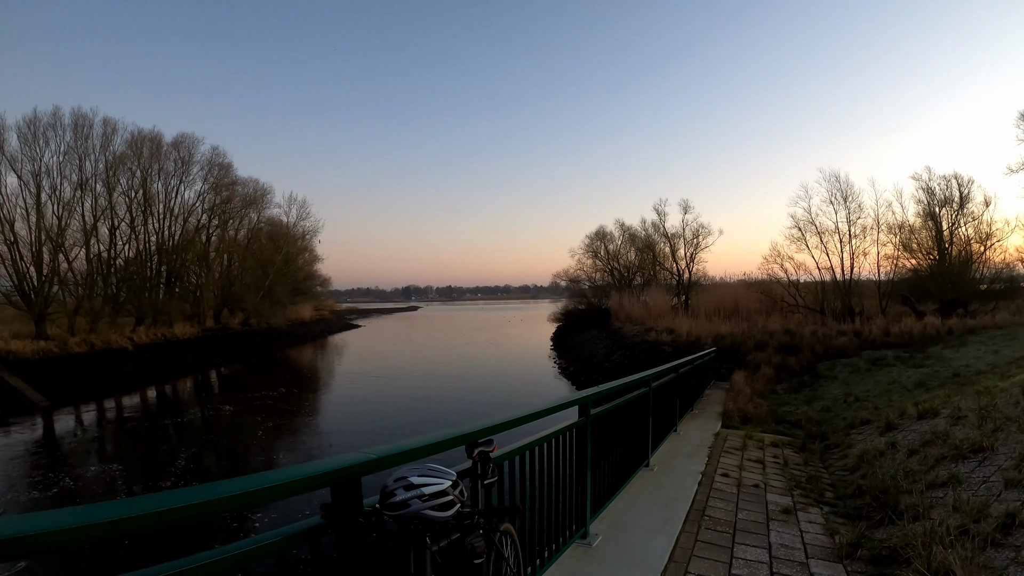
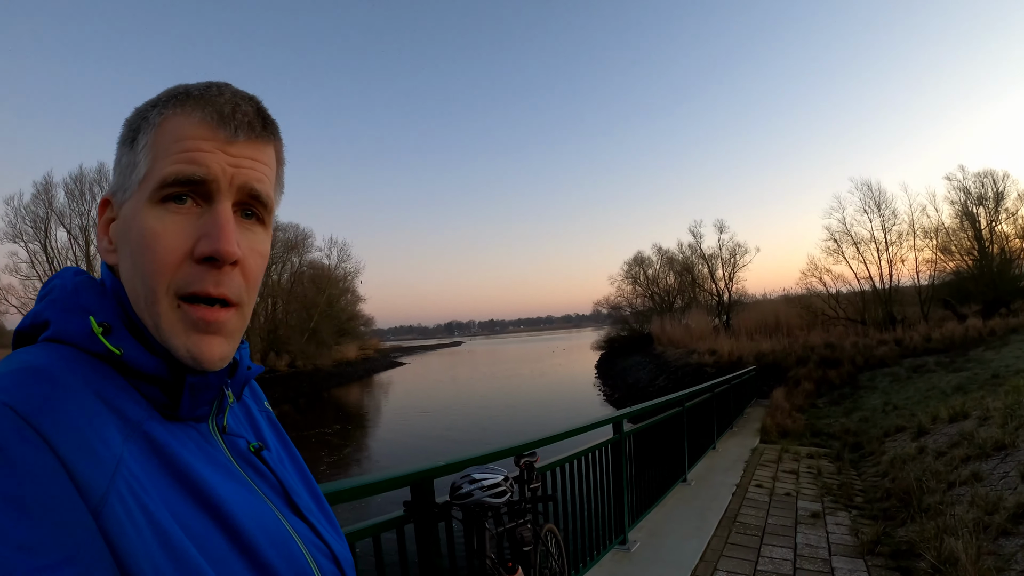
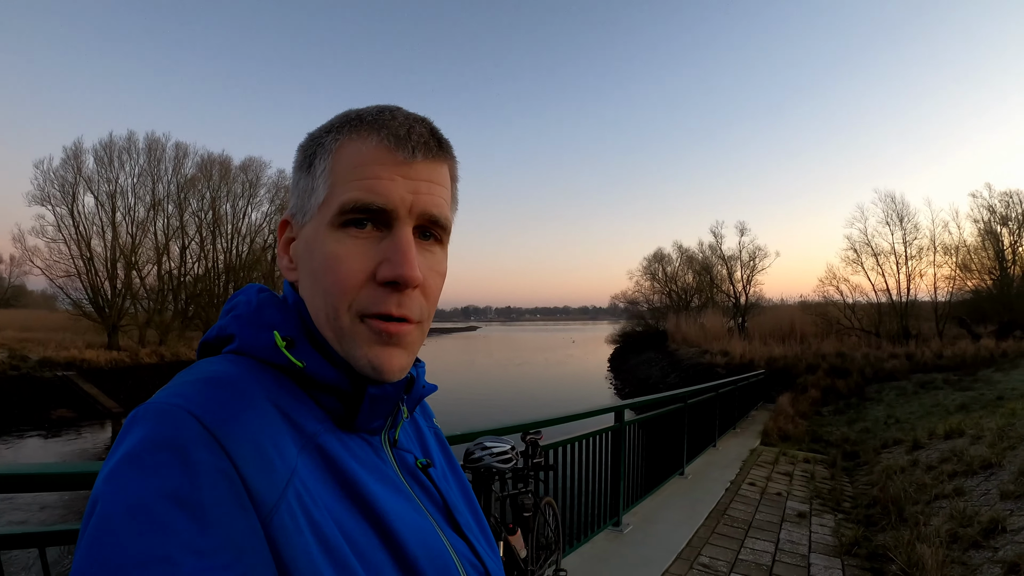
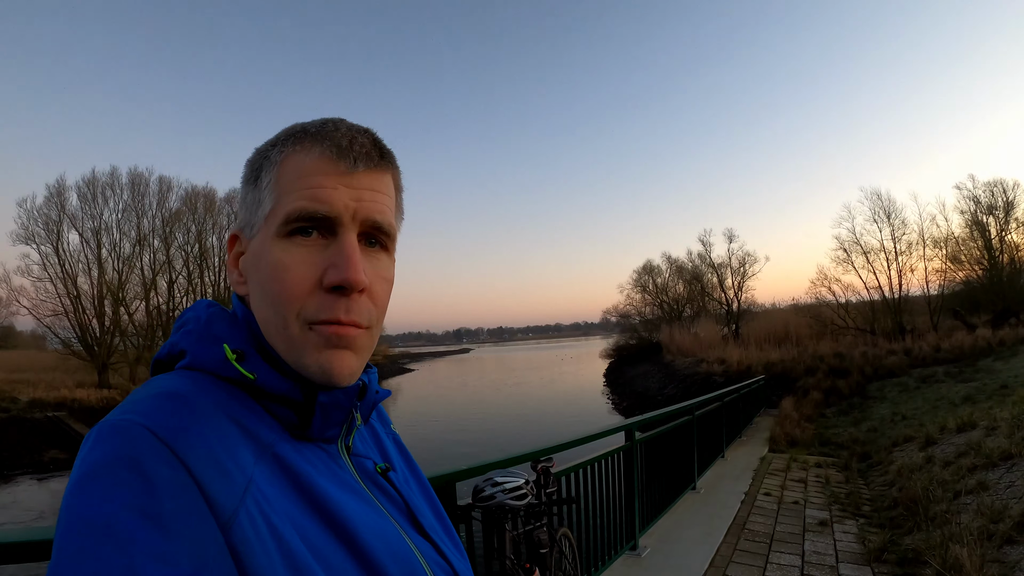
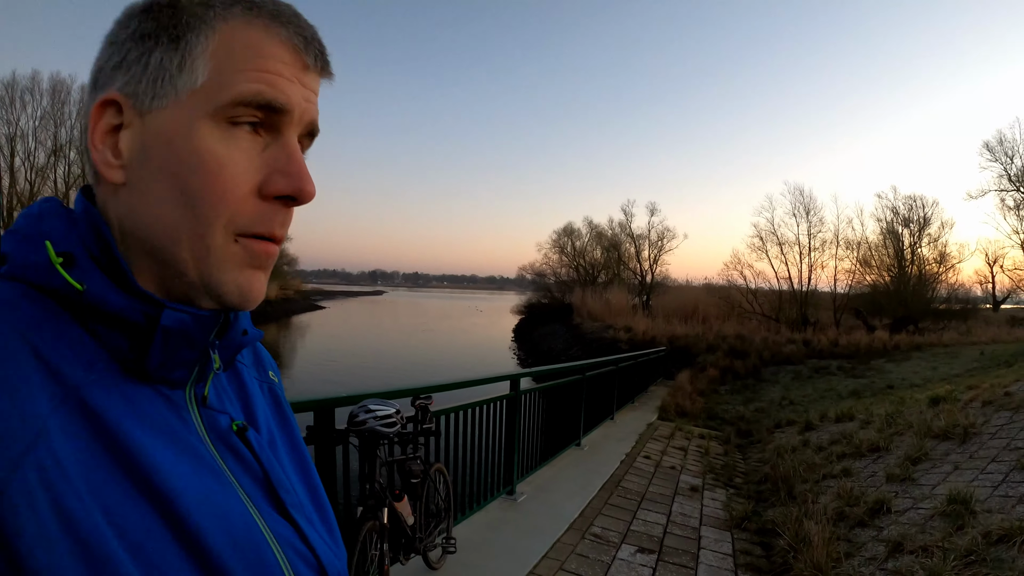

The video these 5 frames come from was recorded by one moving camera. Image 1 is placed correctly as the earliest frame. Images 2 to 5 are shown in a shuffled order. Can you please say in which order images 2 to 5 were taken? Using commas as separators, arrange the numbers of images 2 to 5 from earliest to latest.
2, 4, 3, 5
